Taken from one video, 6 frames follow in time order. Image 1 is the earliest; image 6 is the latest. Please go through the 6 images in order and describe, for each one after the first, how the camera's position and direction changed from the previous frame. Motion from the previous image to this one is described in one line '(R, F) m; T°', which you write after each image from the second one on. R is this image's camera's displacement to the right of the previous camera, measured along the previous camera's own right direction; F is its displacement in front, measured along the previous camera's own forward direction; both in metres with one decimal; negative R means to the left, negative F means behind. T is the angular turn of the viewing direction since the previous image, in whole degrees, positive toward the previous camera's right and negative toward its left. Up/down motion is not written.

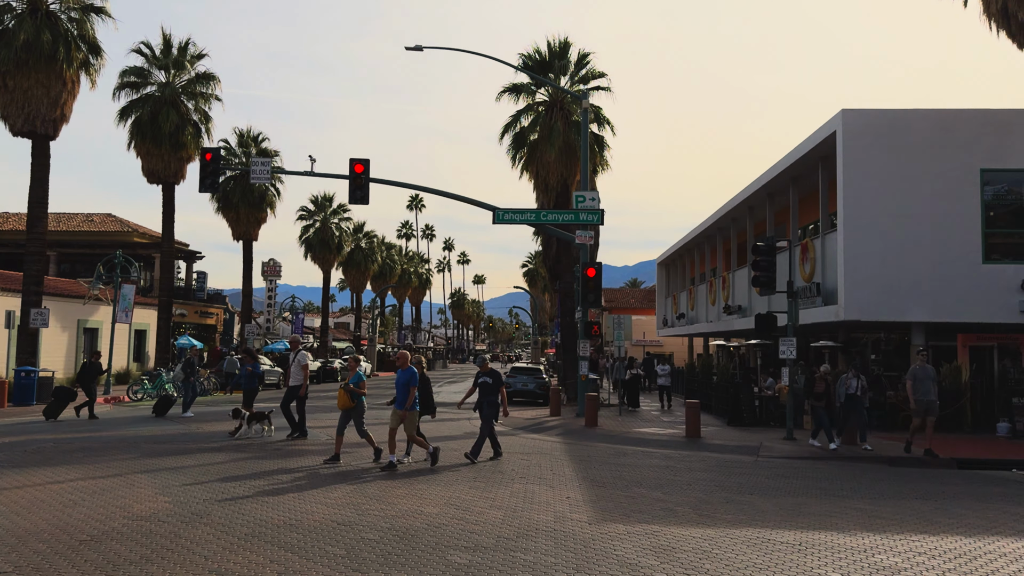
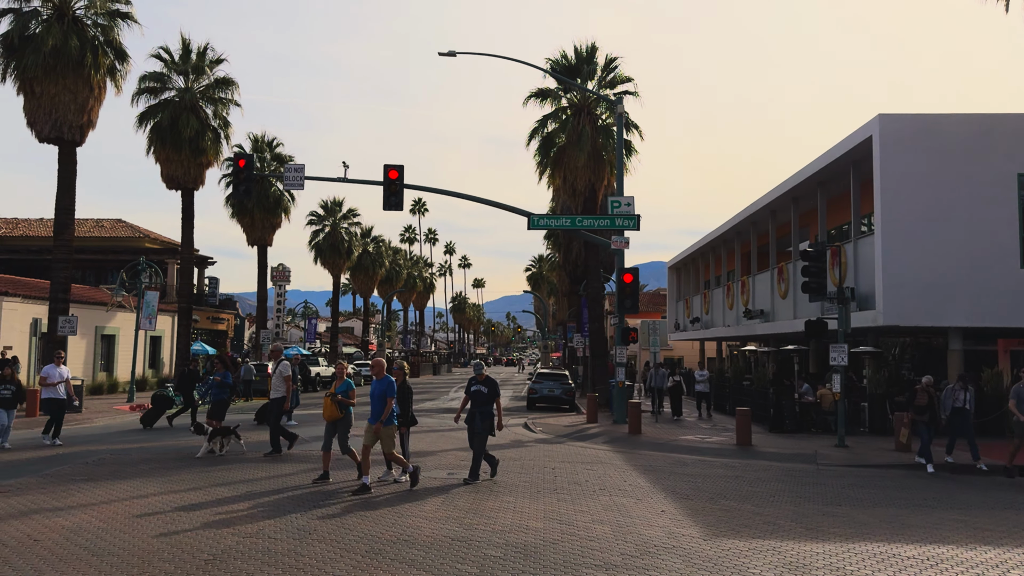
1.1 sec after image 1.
(-1.1, +0.1) m; 0°
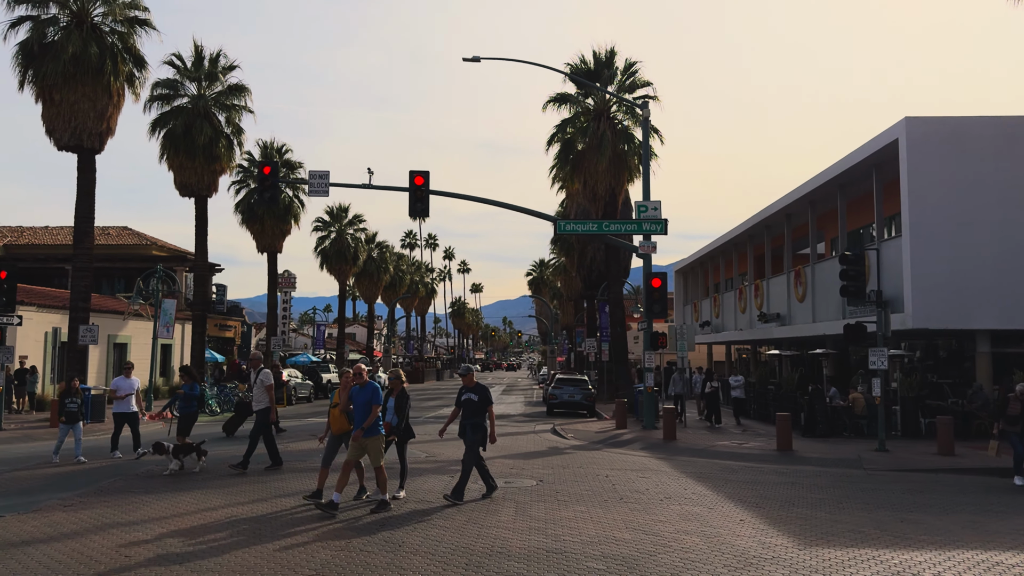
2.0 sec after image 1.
(-0.9, +0.1) m; 0°
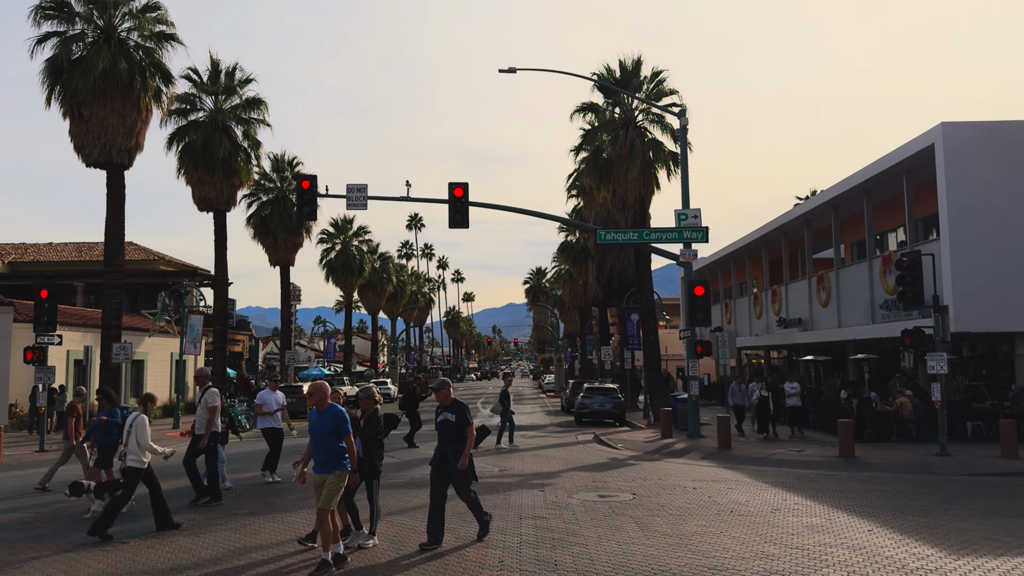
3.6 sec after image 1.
(-1.5, +0.1) m; +1°
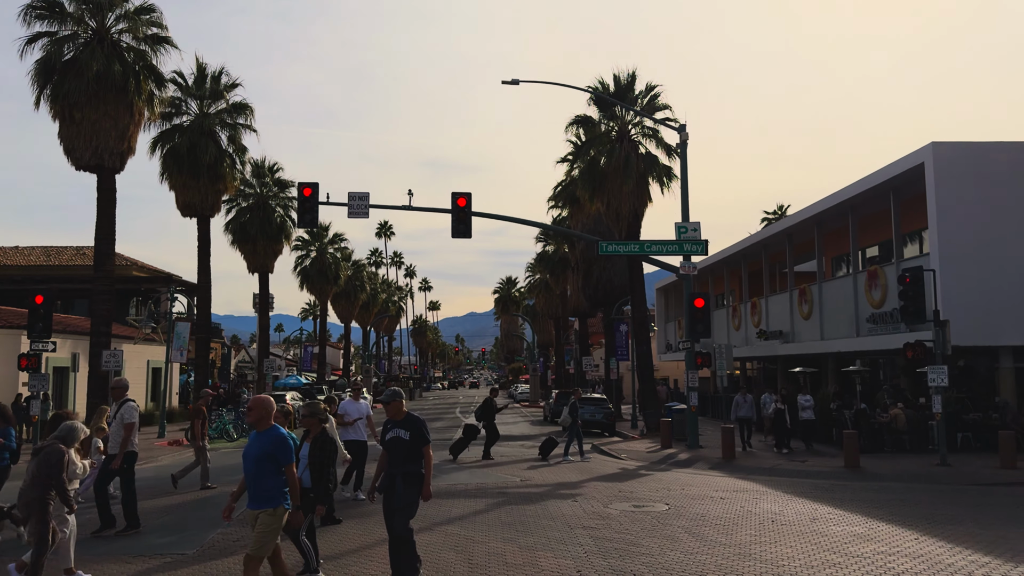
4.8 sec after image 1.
(-1.1, -0.1) m; +3°
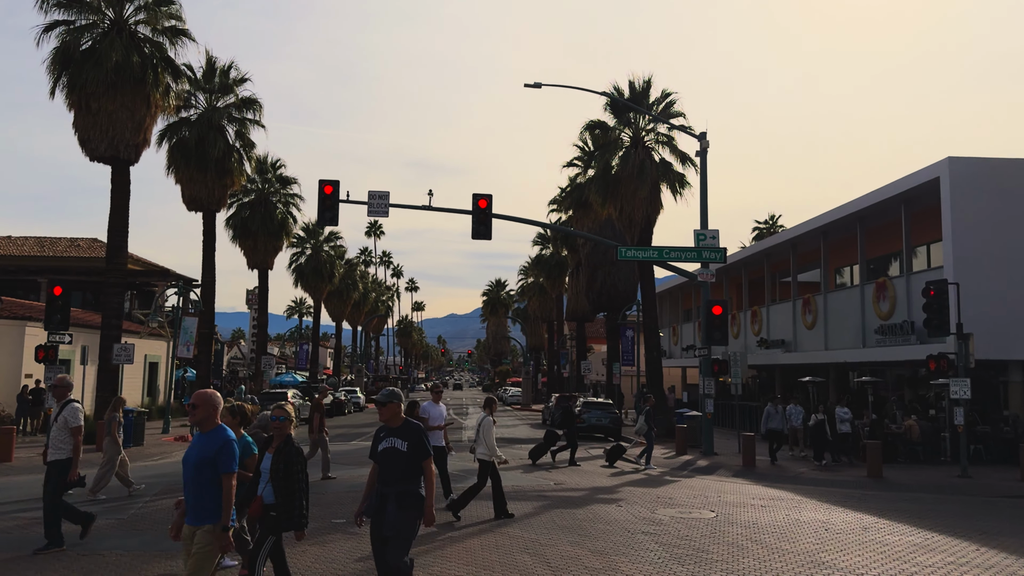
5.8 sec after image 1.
(-1.1, 0.0) m; +1°
